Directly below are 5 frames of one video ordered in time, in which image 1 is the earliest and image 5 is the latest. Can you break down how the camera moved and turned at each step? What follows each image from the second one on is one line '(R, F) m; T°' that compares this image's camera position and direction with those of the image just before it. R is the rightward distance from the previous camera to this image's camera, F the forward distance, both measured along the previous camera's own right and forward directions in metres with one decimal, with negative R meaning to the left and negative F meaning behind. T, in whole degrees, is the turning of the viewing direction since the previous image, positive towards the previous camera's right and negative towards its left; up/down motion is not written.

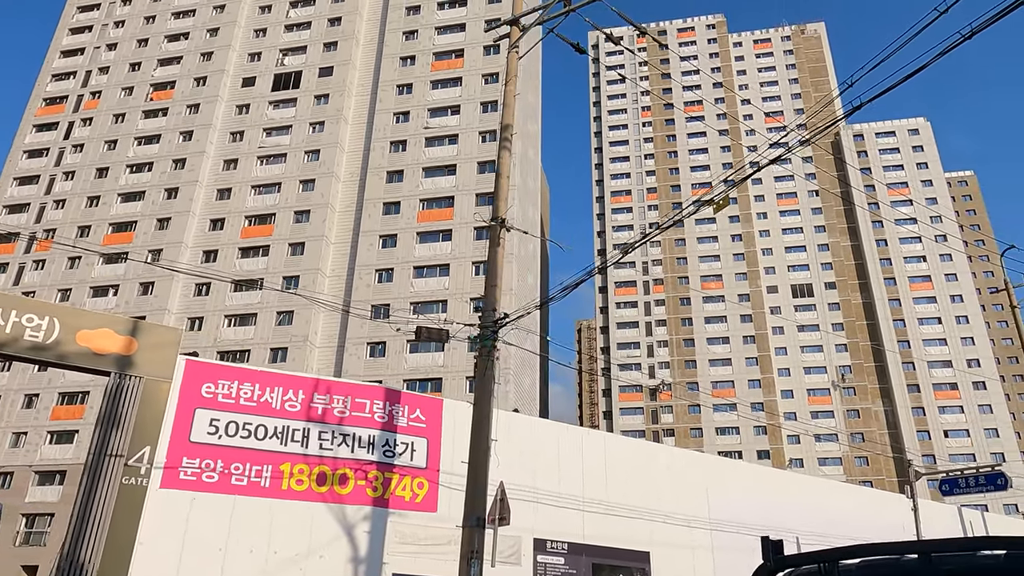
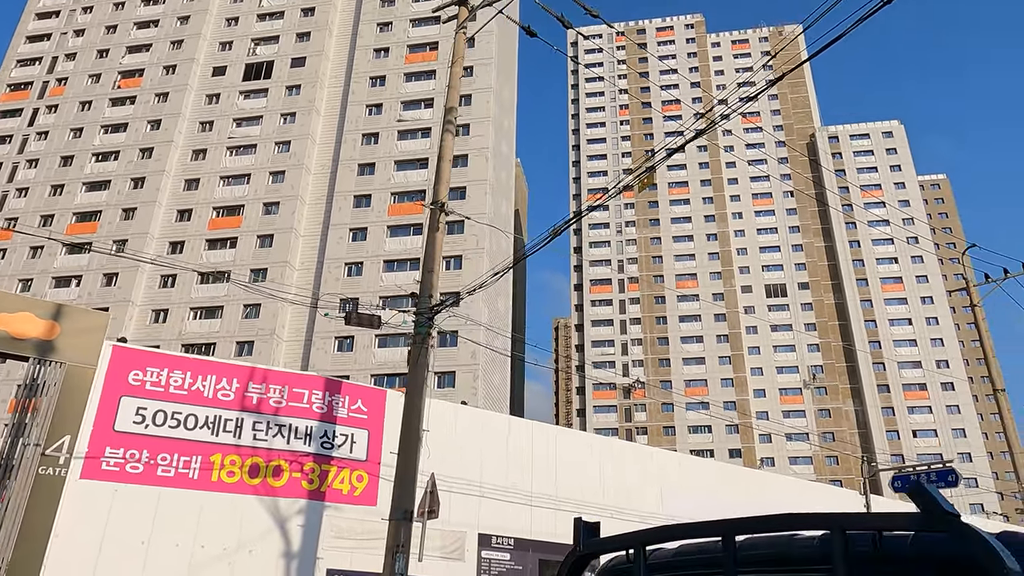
(+0.7, +0.4) m; +1°
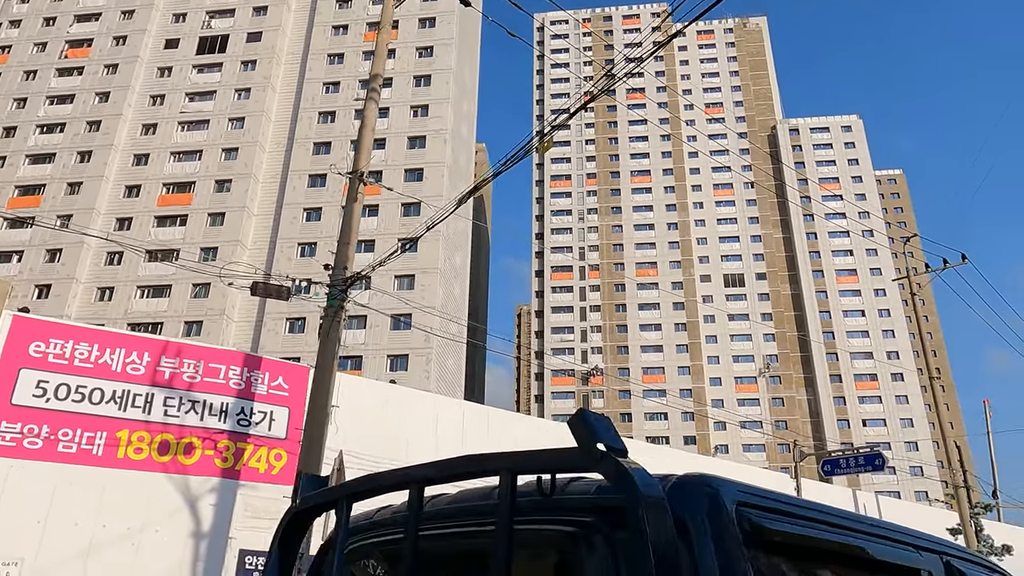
(+0.8, +0.3) m; +3°
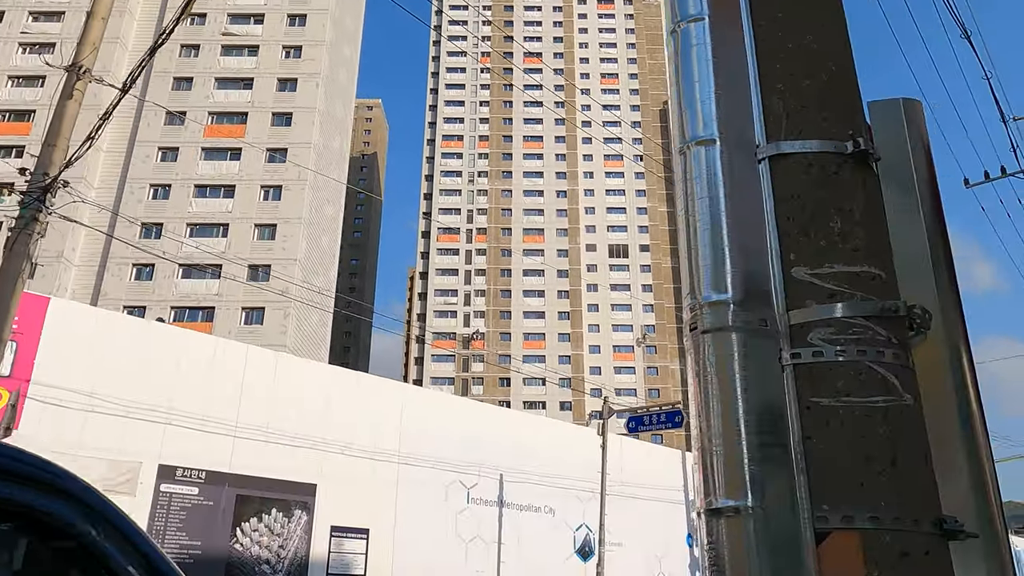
(+2.3, +1.0) m; +7°
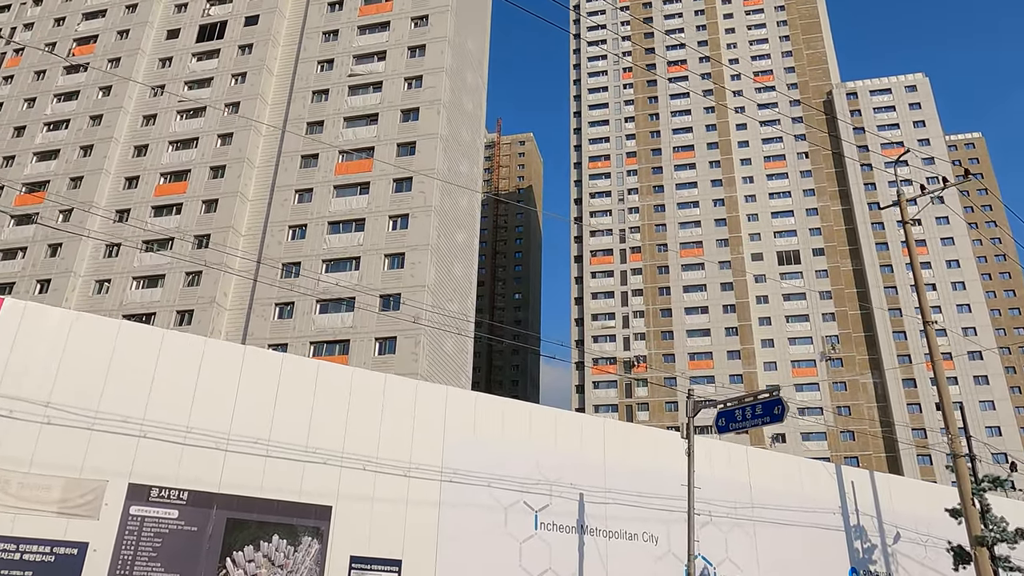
(+2.5, +3.5) m; -13°
